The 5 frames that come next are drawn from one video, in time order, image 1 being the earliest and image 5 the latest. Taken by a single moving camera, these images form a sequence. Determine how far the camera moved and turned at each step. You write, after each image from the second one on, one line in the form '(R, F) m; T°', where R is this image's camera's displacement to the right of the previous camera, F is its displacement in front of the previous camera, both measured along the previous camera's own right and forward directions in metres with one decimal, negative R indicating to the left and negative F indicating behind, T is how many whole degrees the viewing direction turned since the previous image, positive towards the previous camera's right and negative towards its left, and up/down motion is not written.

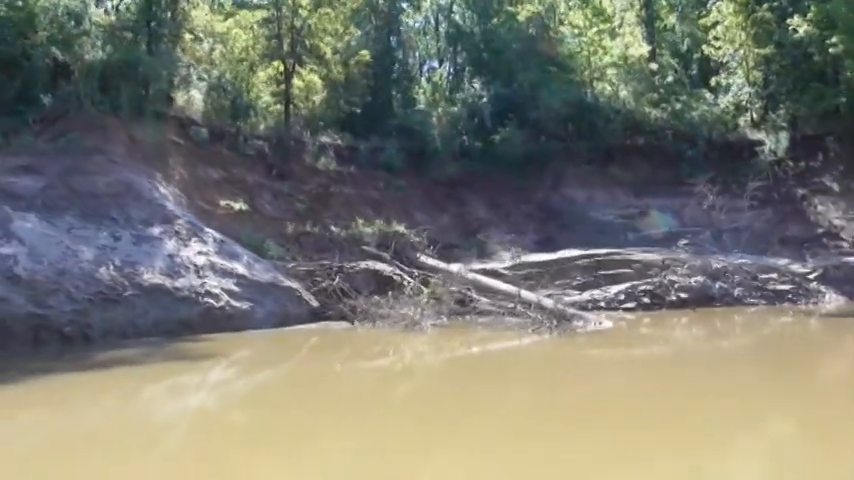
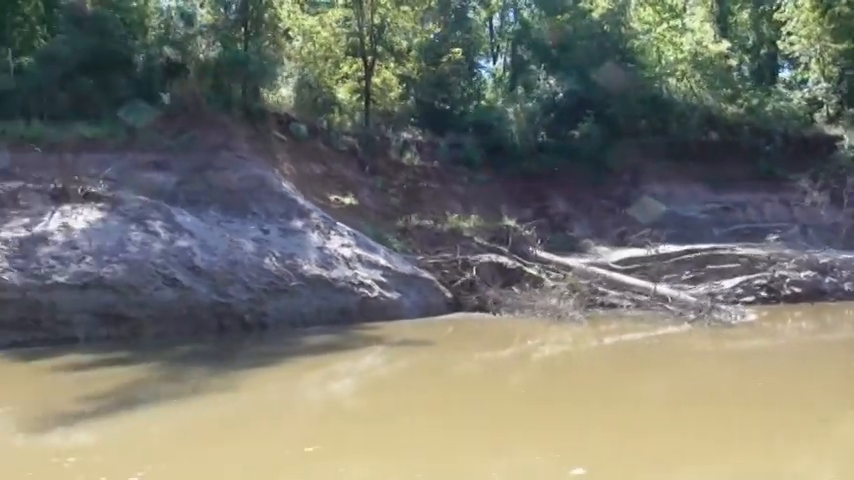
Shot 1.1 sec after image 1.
(-2.4, -0.7) m; -2°
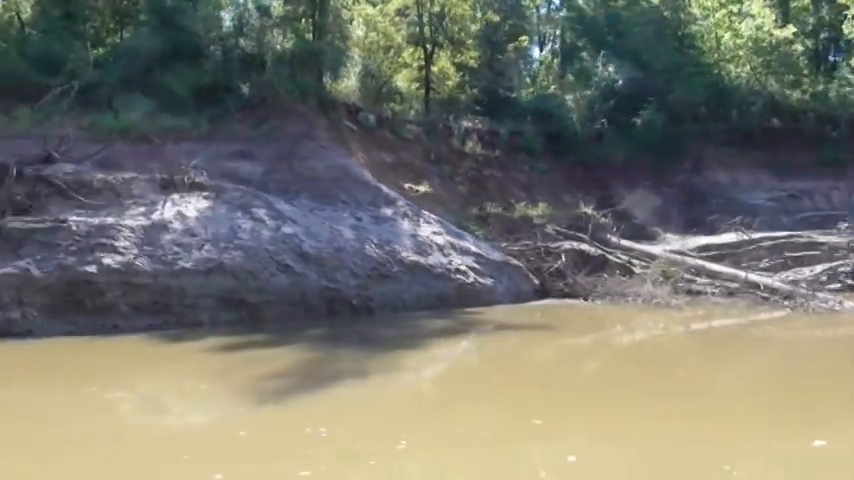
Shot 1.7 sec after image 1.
(-1.3, -0.3) m; -2°
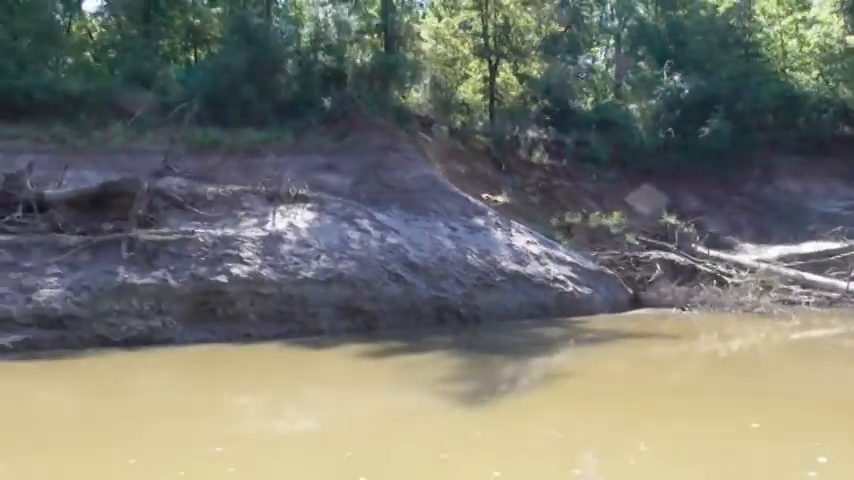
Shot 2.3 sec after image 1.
(-1.3, -0.3) m; -3°
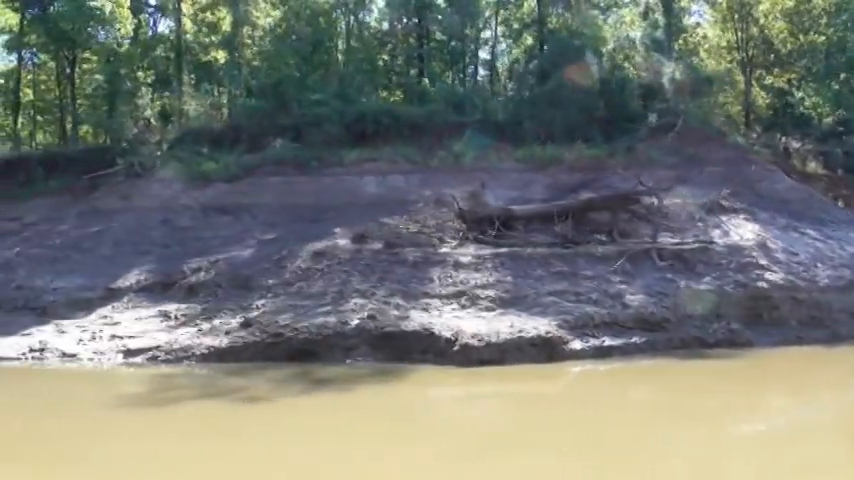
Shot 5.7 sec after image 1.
(-7.2, -1.1) m; -7°
